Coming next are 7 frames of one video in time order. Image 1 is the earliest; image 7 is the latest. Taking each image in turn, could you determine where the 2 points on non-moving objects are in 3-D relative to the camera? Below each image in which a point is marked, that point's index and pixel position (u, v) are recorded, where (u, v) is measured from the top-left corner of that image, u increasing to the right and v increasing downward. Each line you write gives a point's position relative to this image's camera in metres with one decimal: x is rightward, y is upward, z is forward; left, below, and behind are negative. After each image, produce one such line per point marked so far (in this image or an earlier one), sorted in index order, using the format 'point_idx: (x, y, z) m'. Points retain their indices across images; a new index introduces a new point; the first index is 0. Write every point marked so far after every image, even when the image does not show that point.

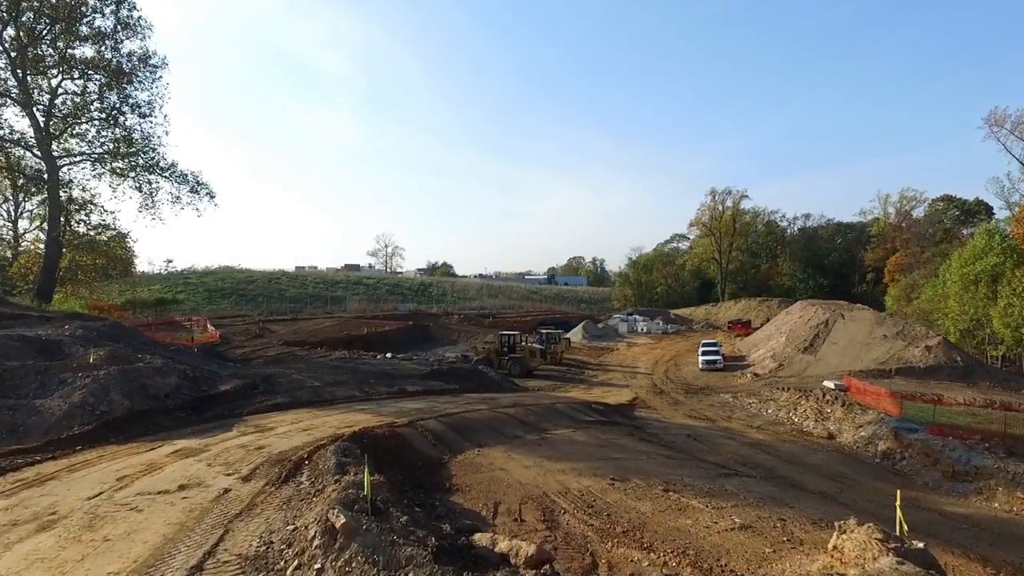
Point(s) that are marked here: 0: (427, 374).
0: (-2.7, -2.7, +19.3) m
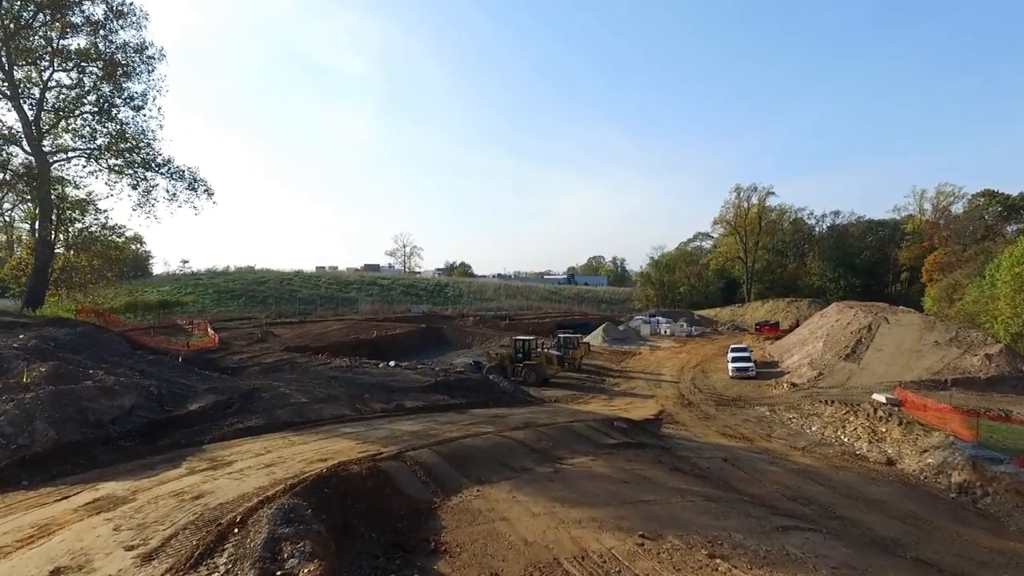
0: (-2.3, -2.8, +17.4) m
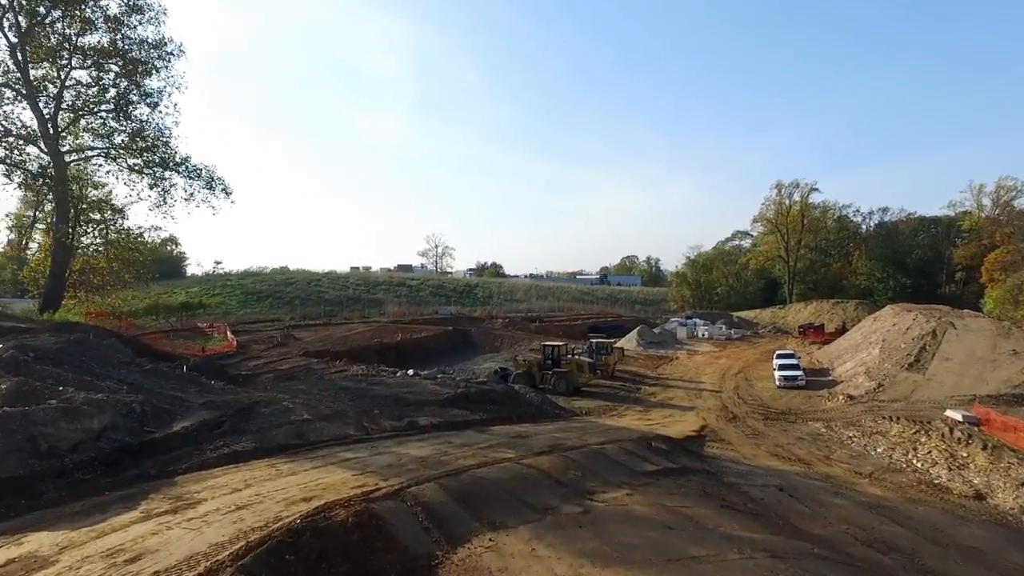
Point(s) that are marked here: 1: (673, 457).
0: (-1.6, -2.9, +16.0) m
1: (+3.7, -3.9, +14.2) m
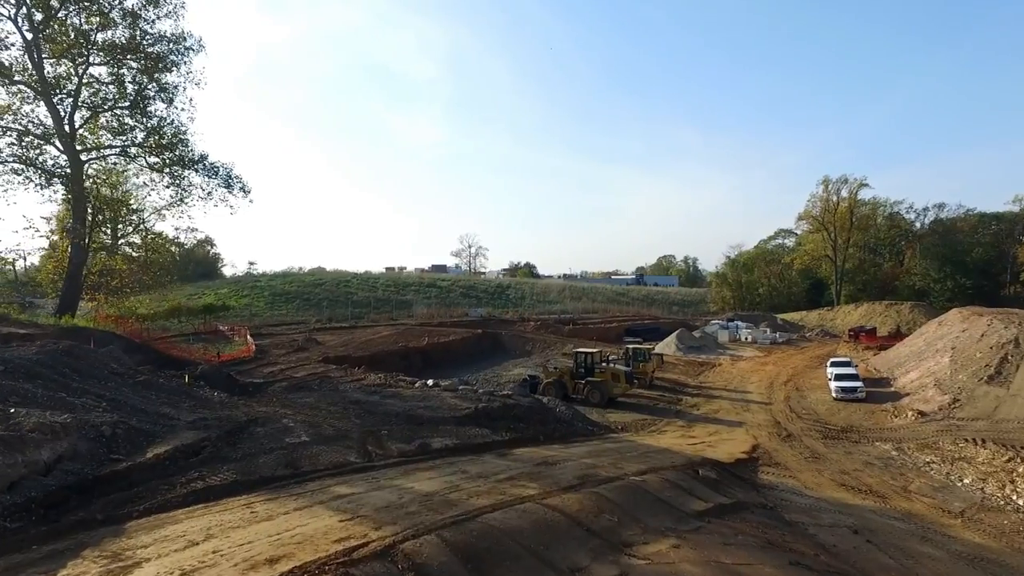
0: (-1.0, -3.0, +14.3) m
1: (+4.2, -4.0, +12.2) m
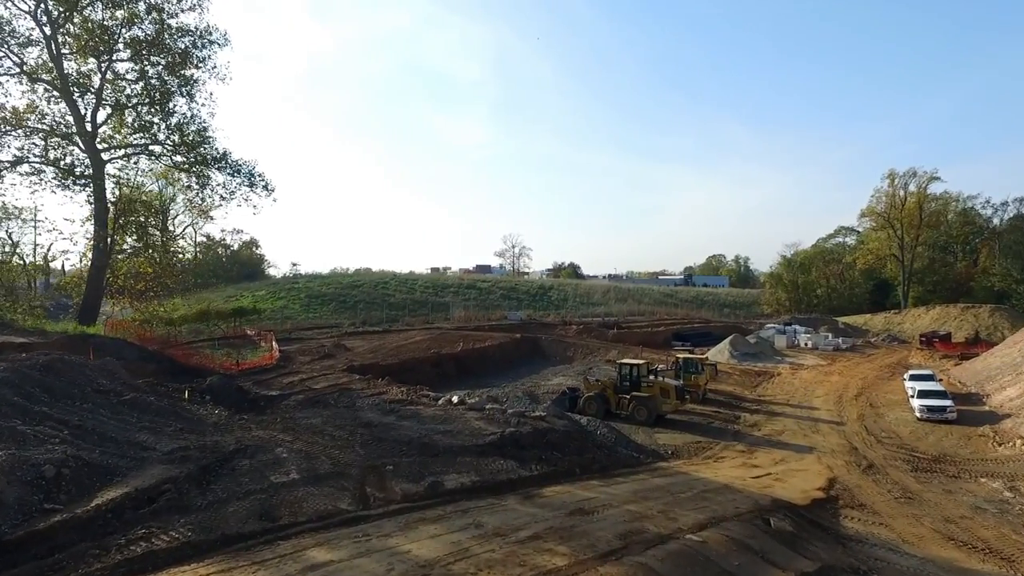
0: (-0.4, -3.2, +12.3) m
1: (+4.7, -4.1, +9.9) m
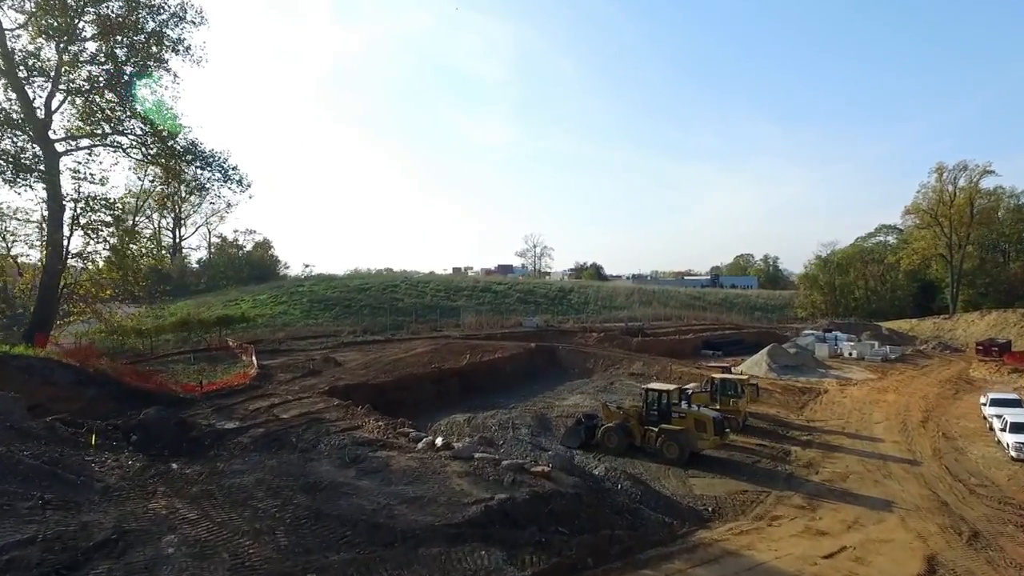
0: (-0.6, -3.5, +9.1) m
1: (+4.4, -4.5, +6.4) m
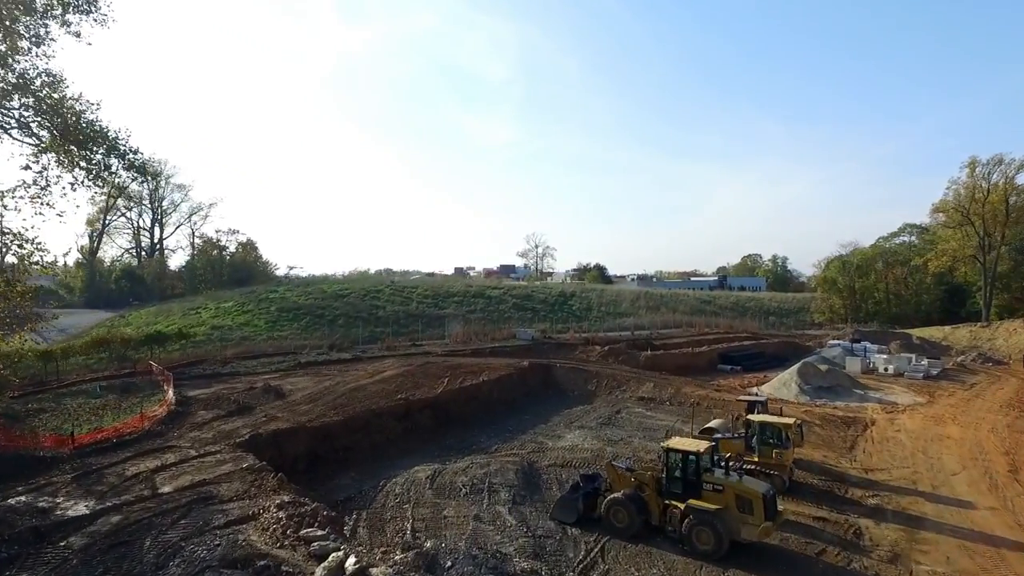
0: (-1.2, -3.9, +4.3) m
1: (+3.7, -4.9, +1.6) m
